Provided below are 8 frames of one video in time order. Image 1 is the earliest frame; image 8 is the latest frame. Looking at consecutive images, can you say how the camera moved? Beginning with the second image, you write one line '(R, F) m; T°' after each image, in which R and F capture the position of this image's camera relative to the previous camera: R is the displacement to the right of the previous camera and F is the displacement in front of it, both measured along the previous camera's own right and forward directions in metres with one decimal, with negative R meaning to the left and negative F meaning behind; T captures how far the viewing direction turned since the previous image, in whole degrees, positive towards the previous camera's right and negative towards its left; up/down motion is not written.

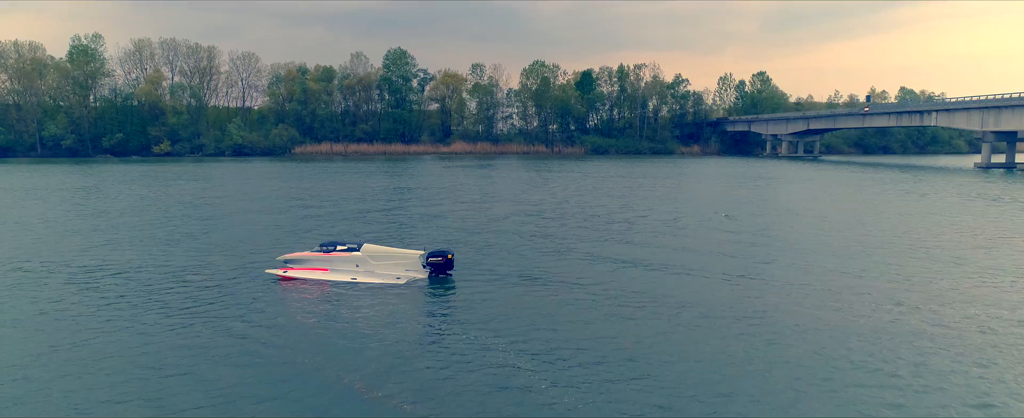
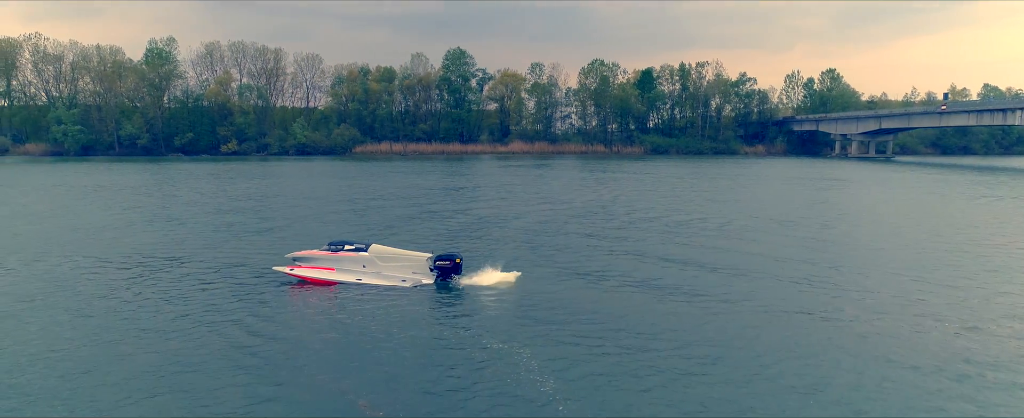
(0.0, +0.5) m; -5°
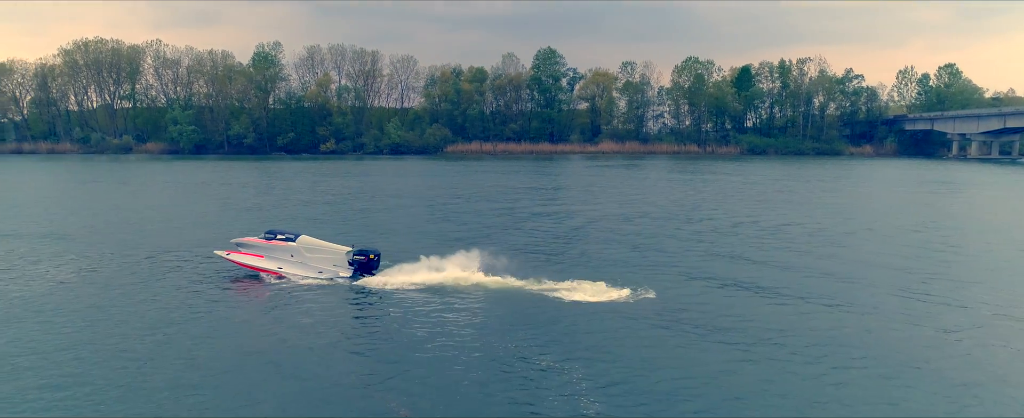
(+0.3, +0.5) m; -7°
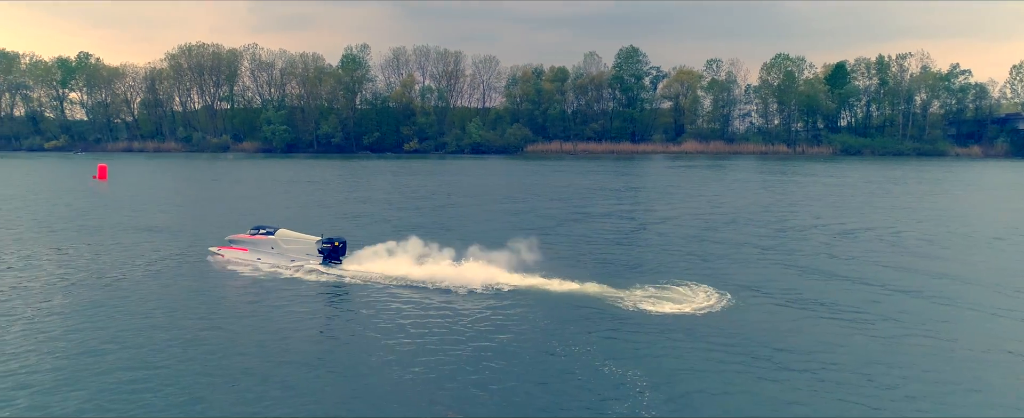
(+0.2, +0.2) m; -7°
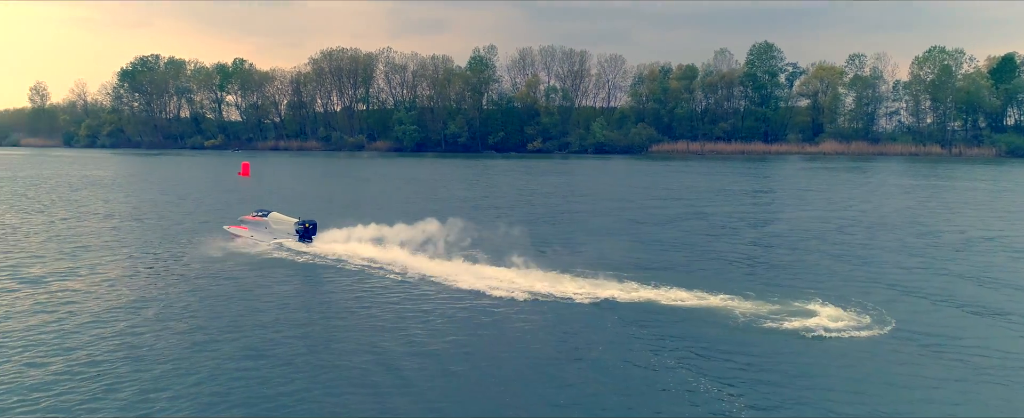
(+0.3, +0.1) m; -10°
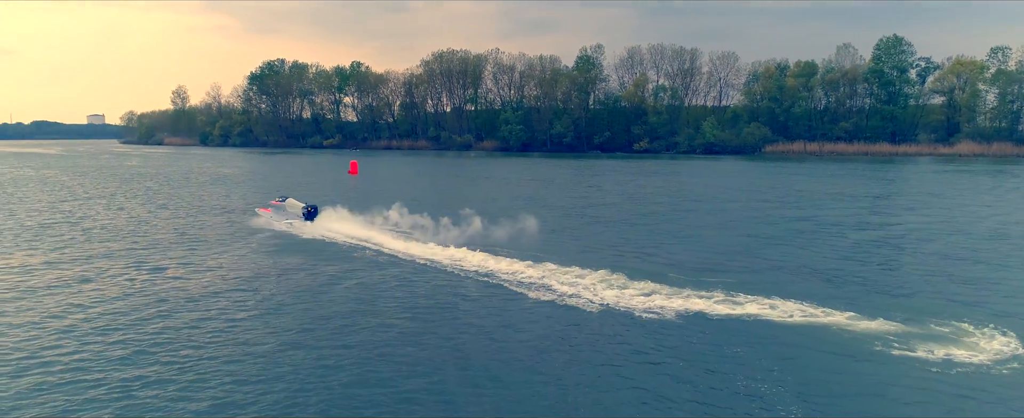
(+0.3, 0.0) m; -9°
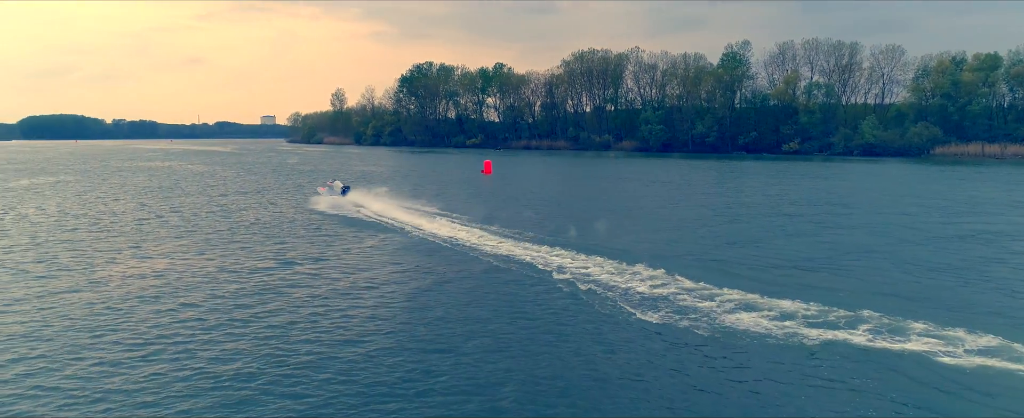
(+0.4, -0.2) m; -11°
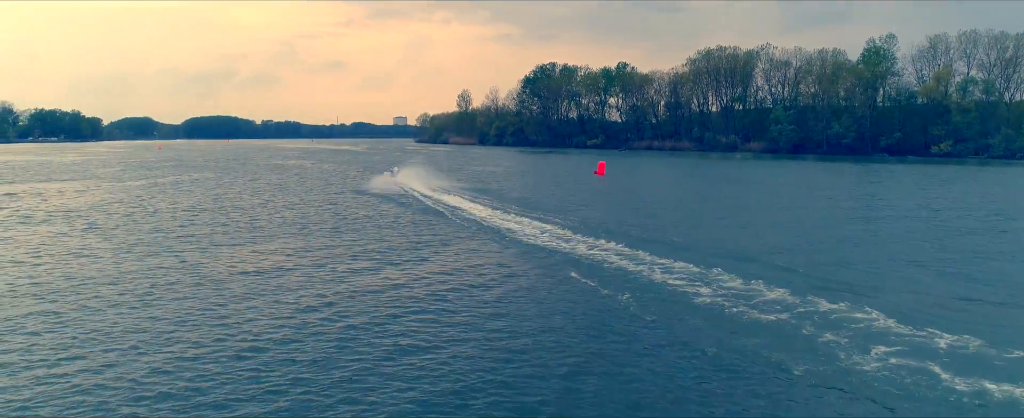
(+0.3, -0.1) m; -10°
